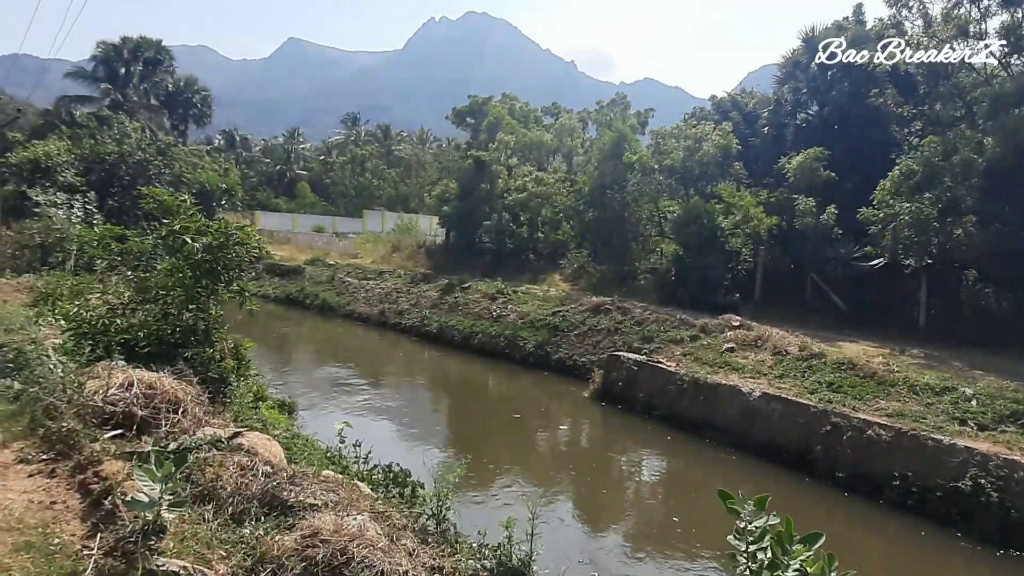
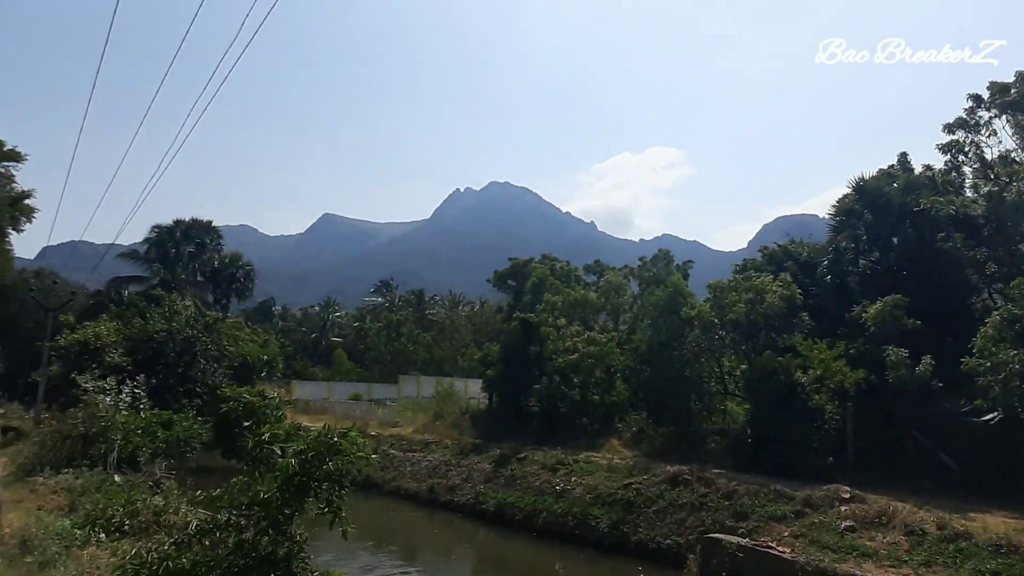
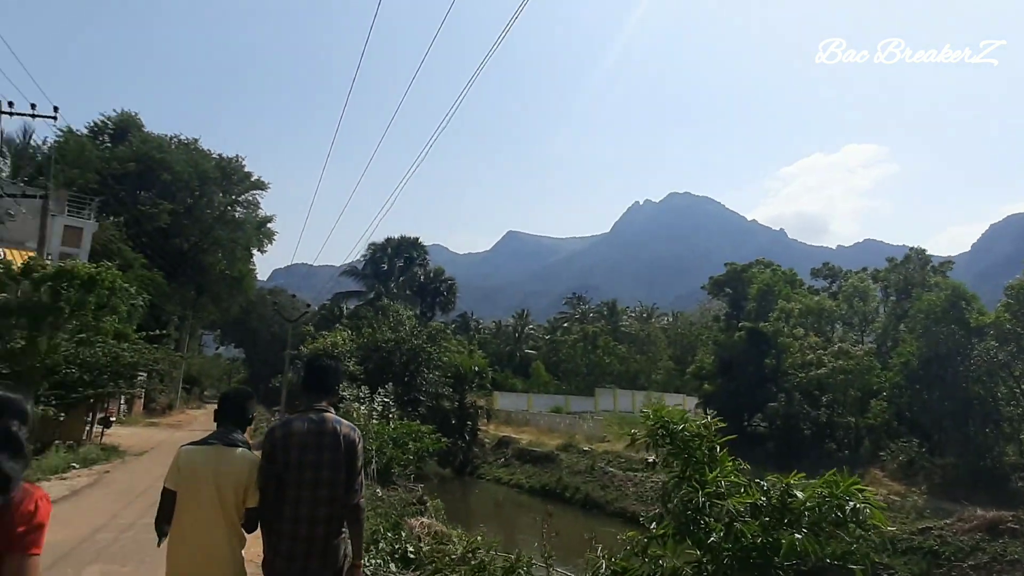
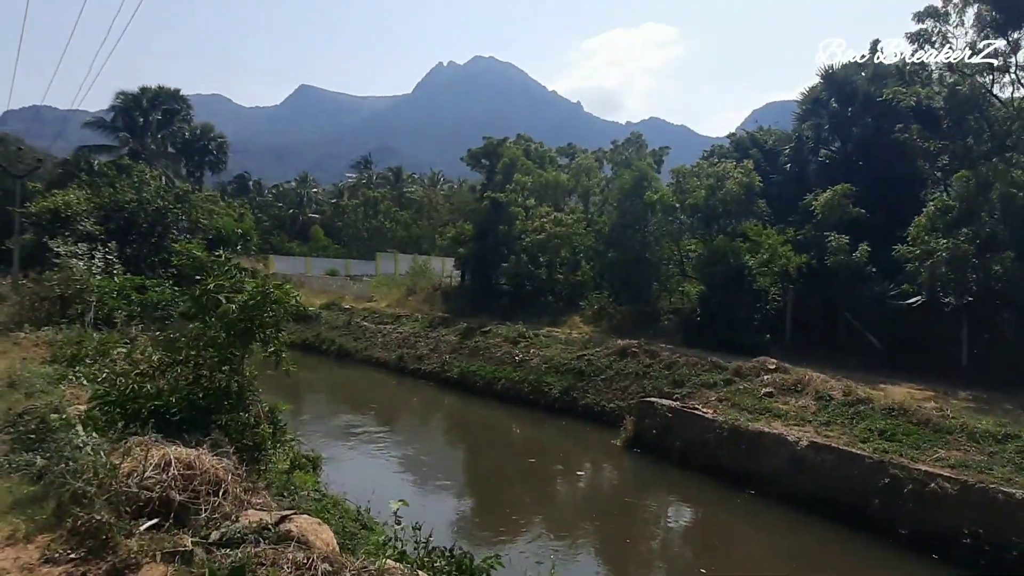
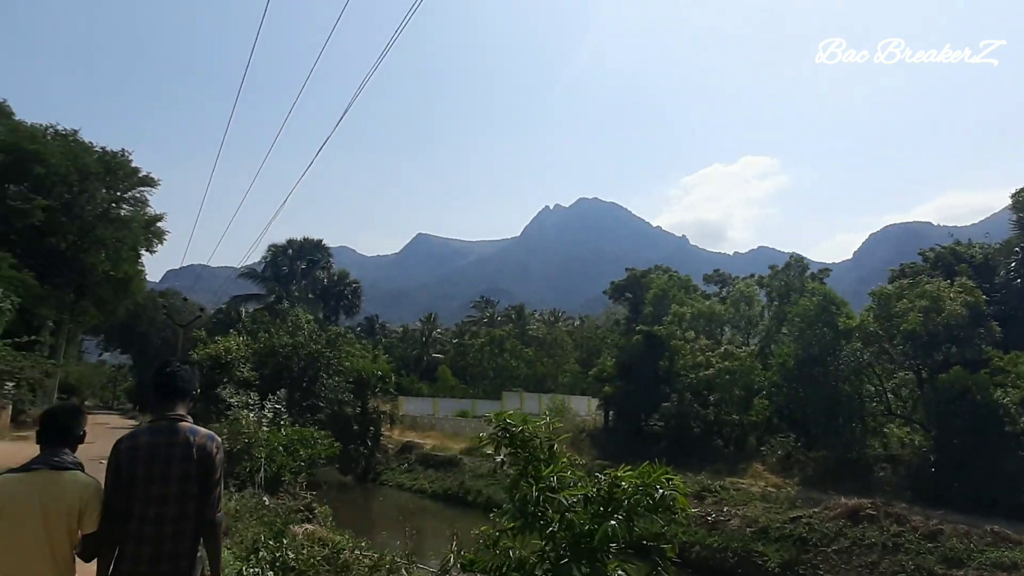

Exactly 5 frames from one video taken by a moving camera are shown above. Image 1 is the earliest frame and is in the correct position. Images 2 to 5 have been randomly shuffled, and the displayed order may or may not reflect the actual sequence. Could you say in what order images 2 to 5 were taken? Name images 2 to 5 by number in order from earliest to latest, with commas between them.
4, 2, 5, 3
